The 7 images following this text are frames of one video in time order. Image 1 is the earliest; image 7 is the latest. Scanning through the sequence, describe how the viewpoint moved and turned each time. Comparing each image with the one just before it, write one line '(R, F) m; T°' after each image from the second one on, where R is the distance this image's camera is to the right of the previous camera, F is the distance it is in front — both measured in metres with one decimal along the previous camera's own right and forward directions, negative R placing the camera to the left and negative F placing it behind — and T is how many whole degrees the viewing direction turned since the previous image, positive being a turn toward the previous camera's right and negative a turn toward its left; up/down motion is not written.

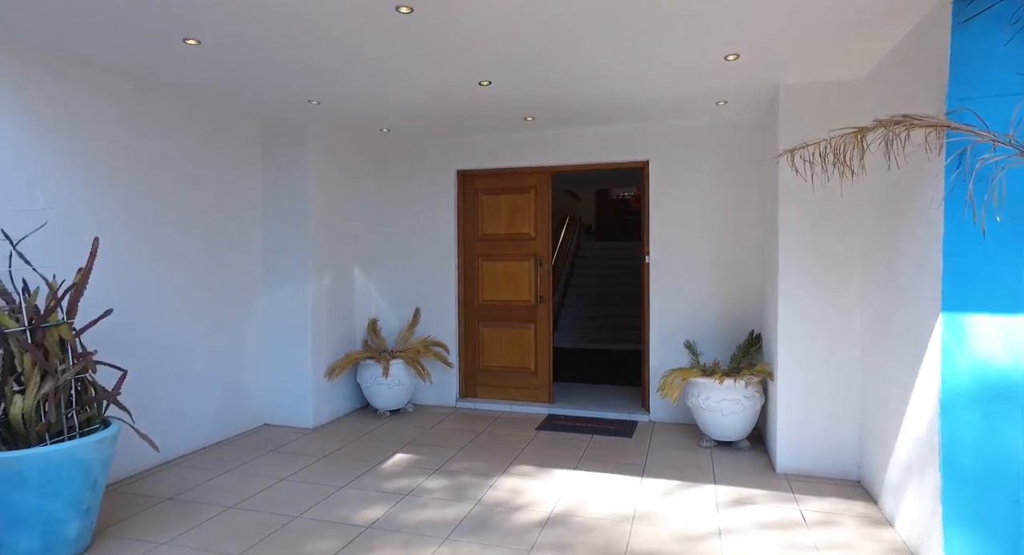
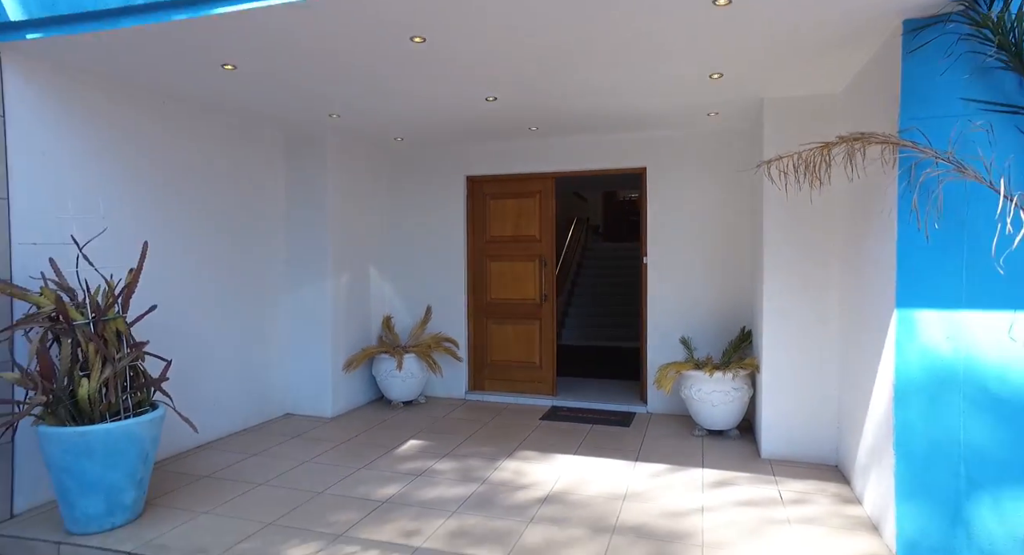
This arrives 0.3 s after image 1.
(+0.1, -0.3) m; -1°
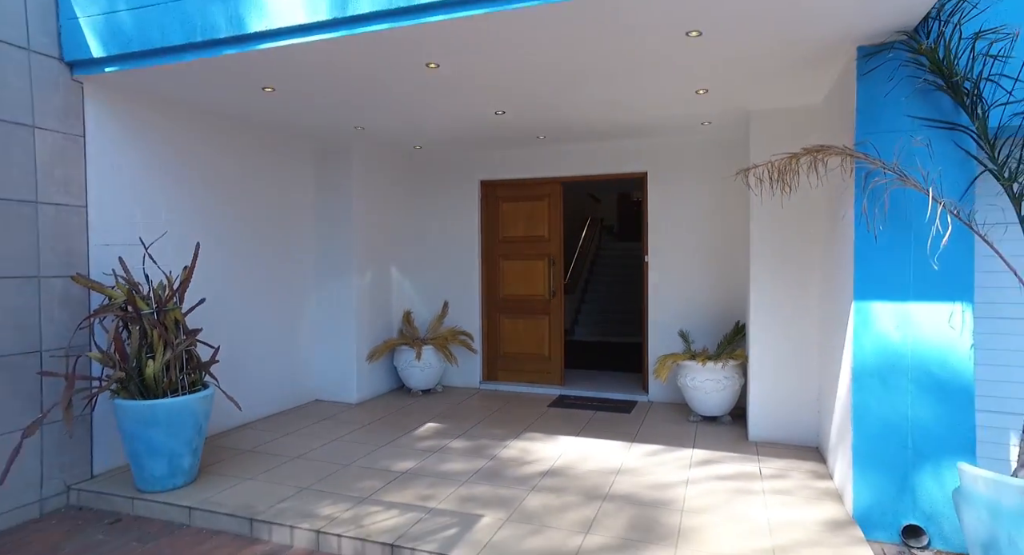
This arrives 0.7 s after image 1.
(+0.1, -0.4) m; -2°
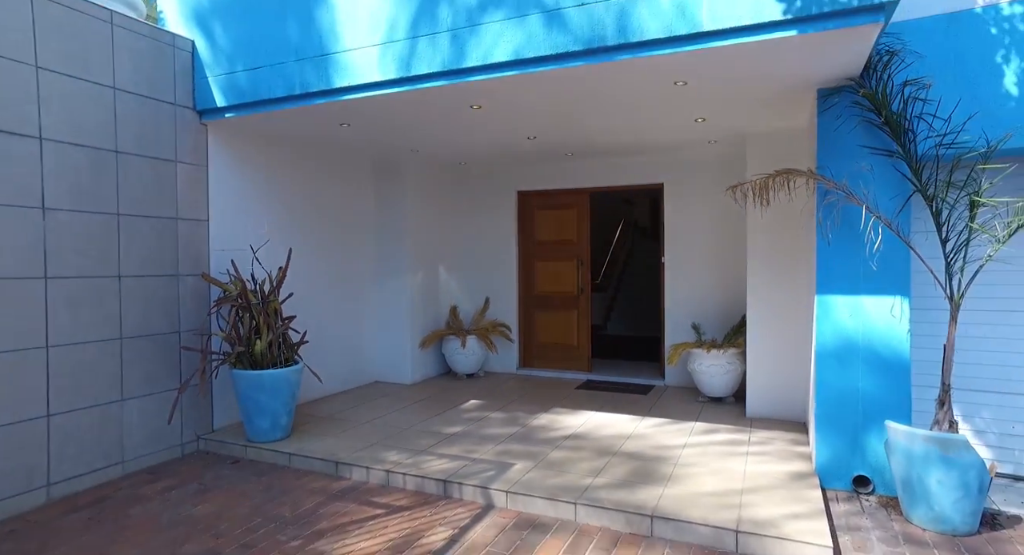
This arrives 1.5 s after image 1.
(+0.1, -0.9) m; -4°
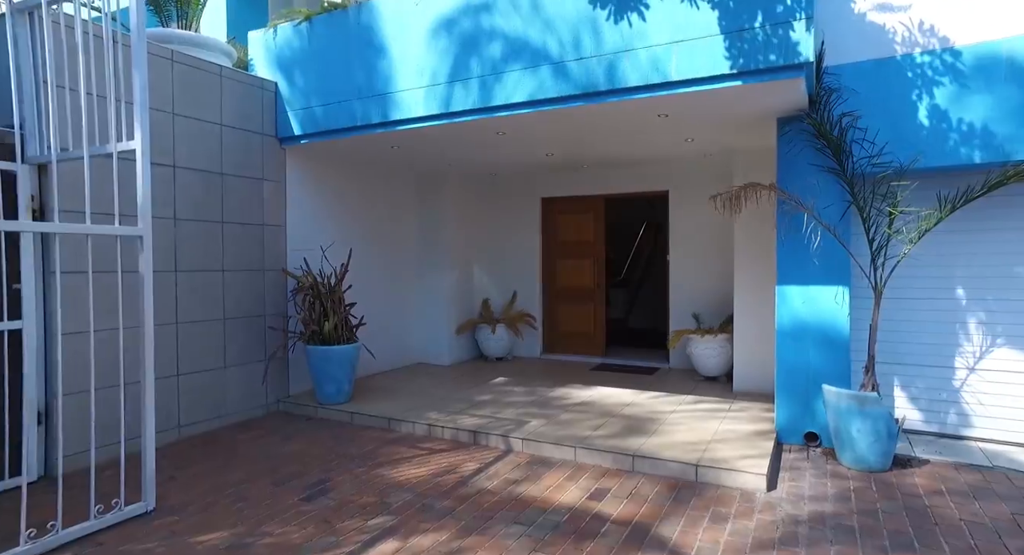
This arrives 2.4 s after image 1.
(+0.2, -1.0) m; -3°
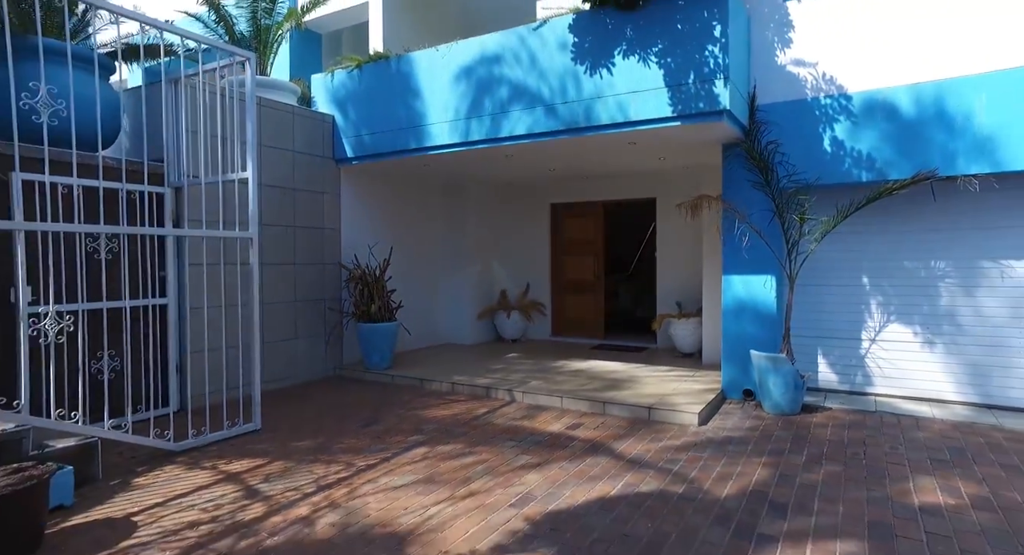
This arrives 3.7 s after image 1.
(+0.3, -1.4) m; -3°
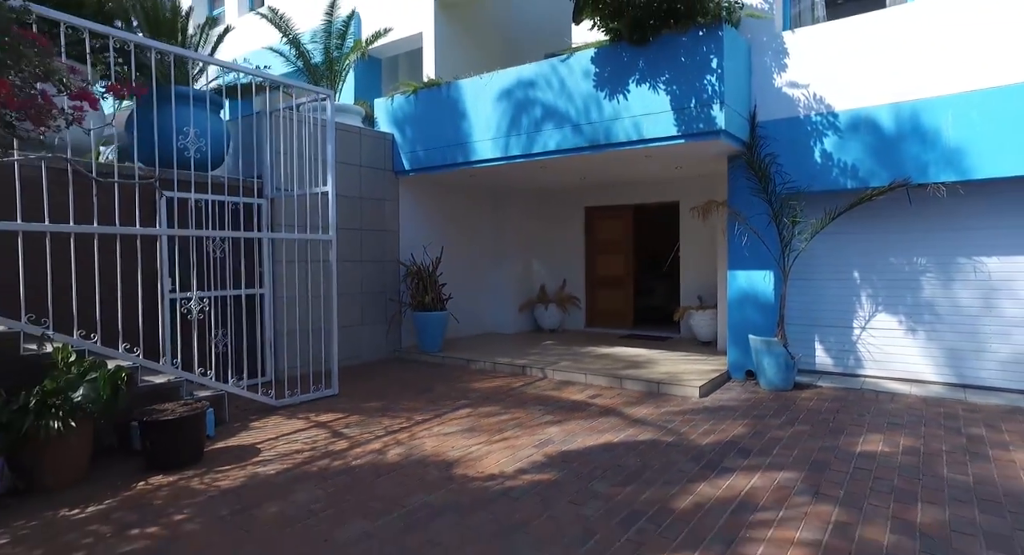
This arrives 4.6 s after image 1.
(+0.2, -1.0) m; -4°
